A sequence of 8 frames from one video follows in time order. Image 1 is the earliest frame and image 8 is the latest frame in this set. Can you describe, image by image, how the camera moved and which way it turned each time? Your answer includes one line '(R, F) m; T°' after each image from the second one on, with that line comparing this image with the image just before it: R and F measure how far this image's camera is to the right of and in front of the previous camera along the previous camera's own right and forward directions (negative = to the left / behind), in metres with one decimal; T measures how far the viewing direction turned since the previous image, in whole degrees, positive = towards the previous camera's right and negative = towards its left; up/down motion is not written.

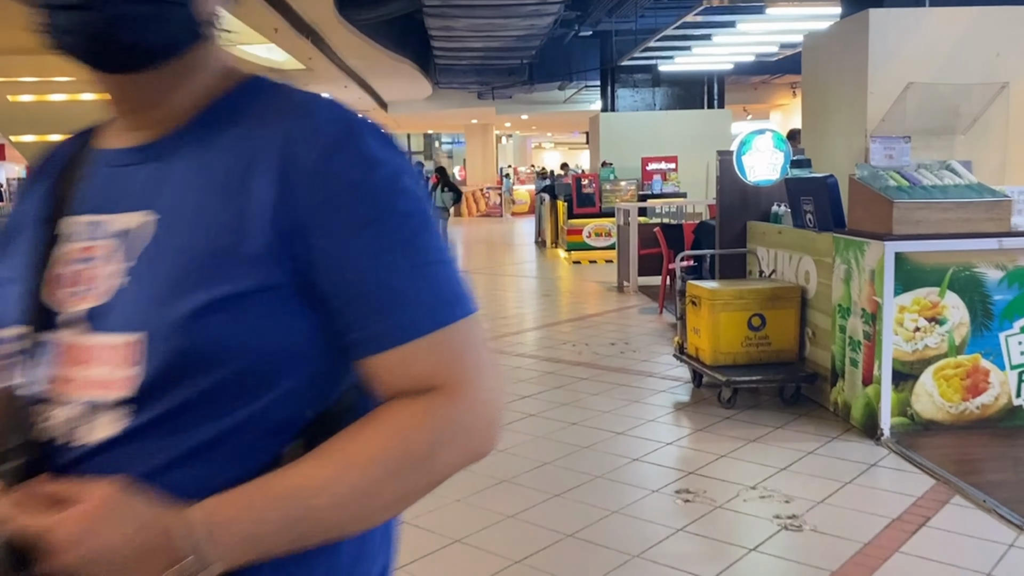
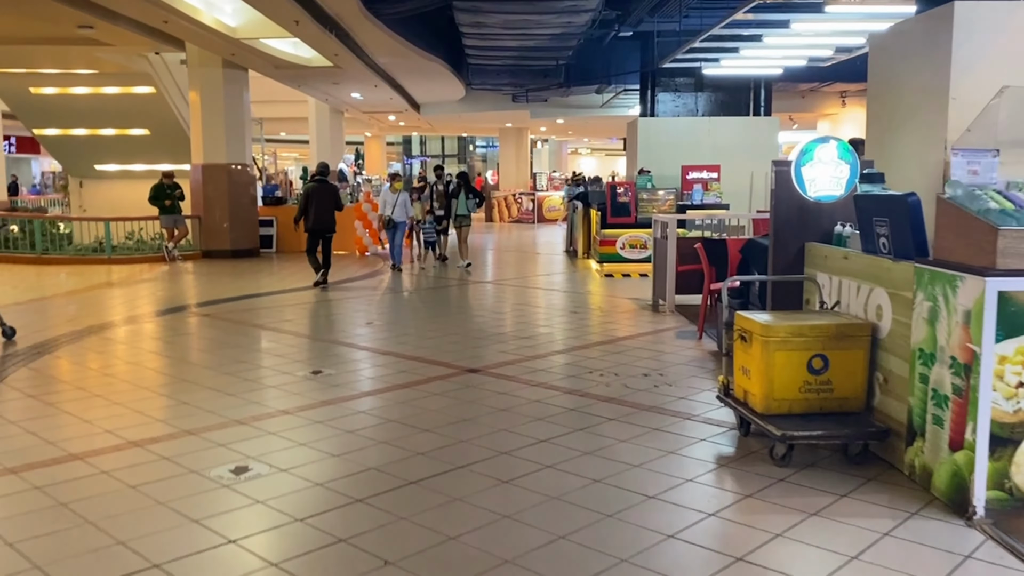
(+0.1, +0.6) m; -2°
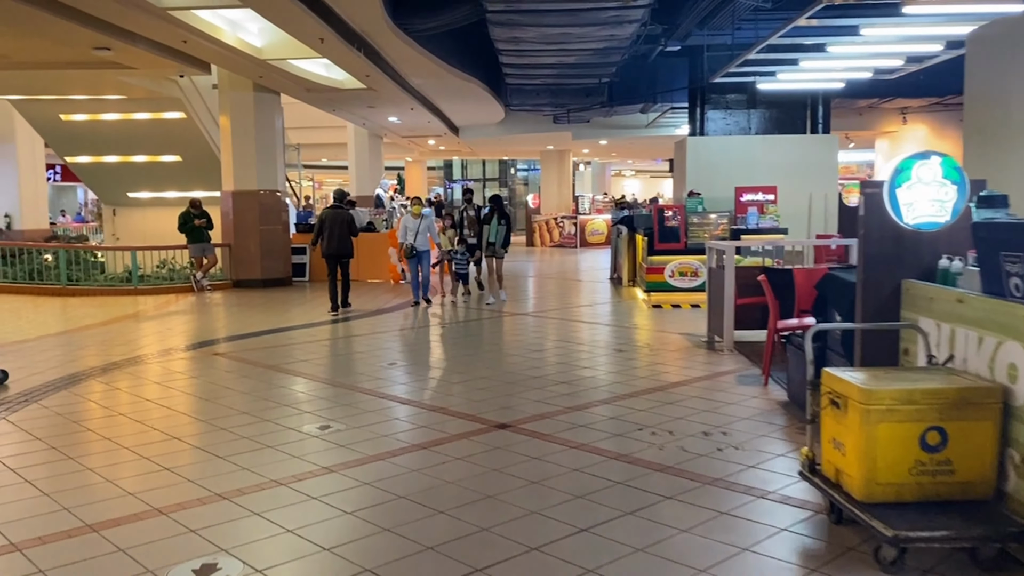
(0.0, +0.7) m; -3°
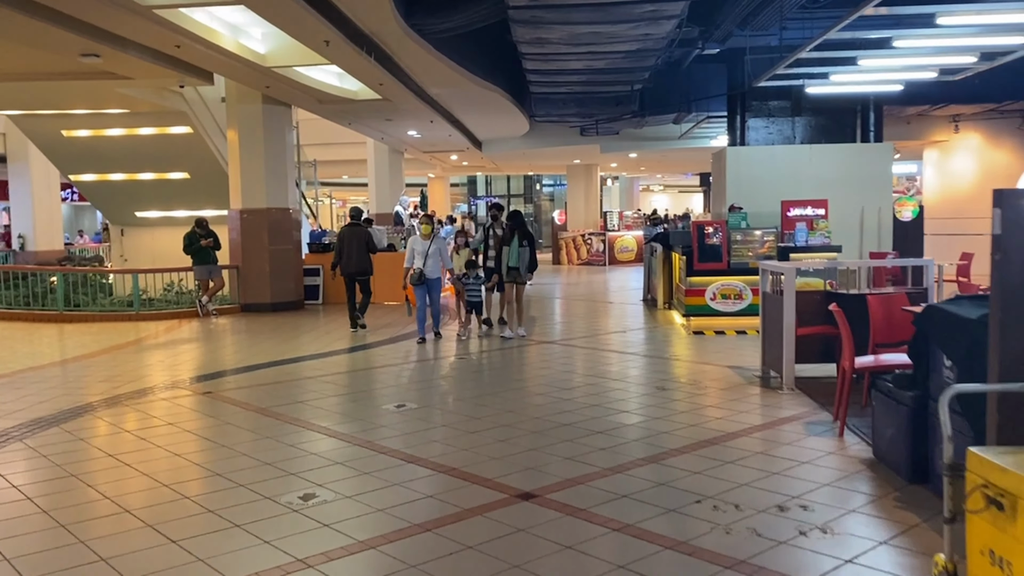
(0.0, +0.9) m; -2°
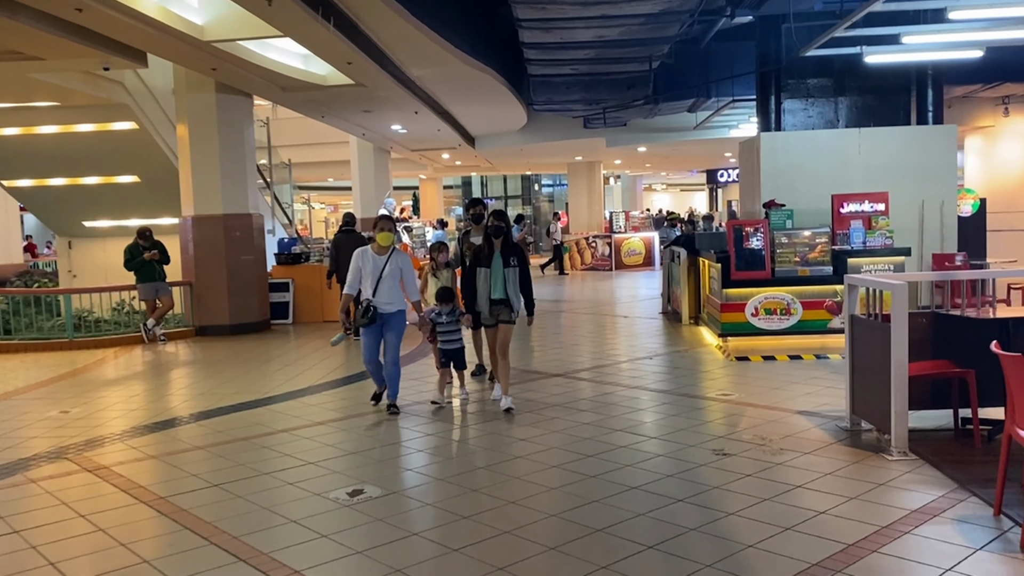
(0.0, +1.7) m; 0°
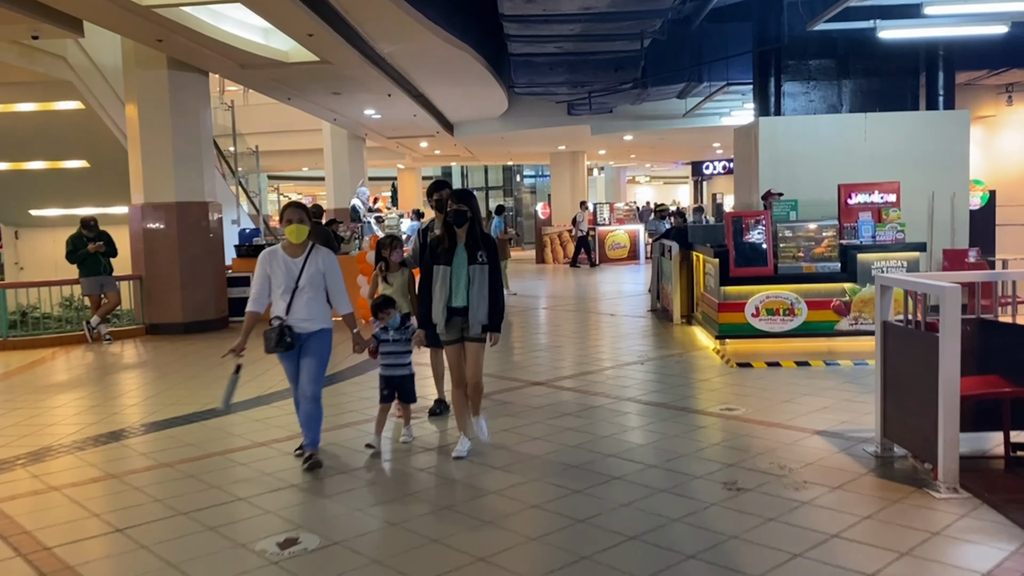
(0.0, +0.8) m; +1°
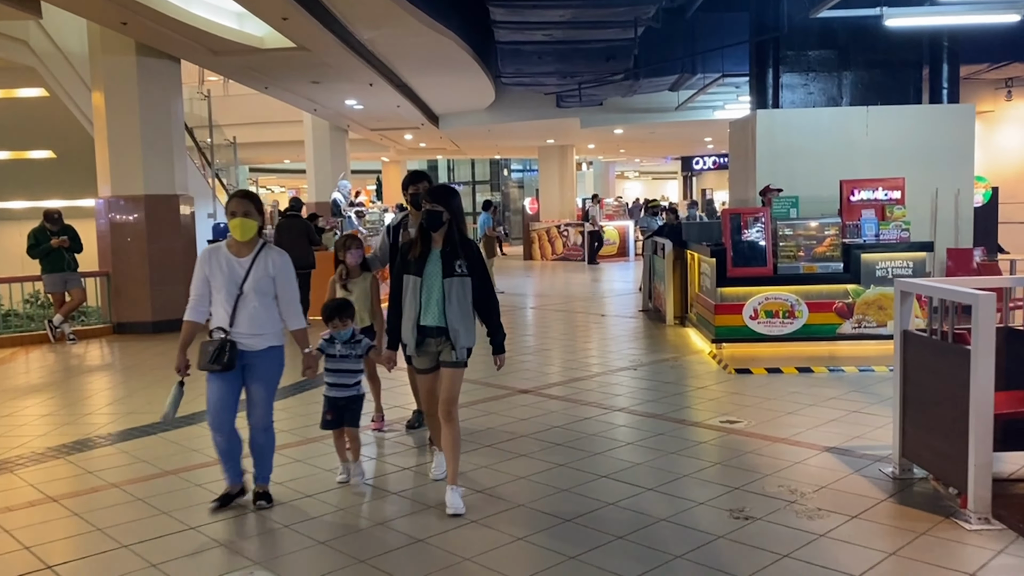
(0.0, +0.4) m; +1°
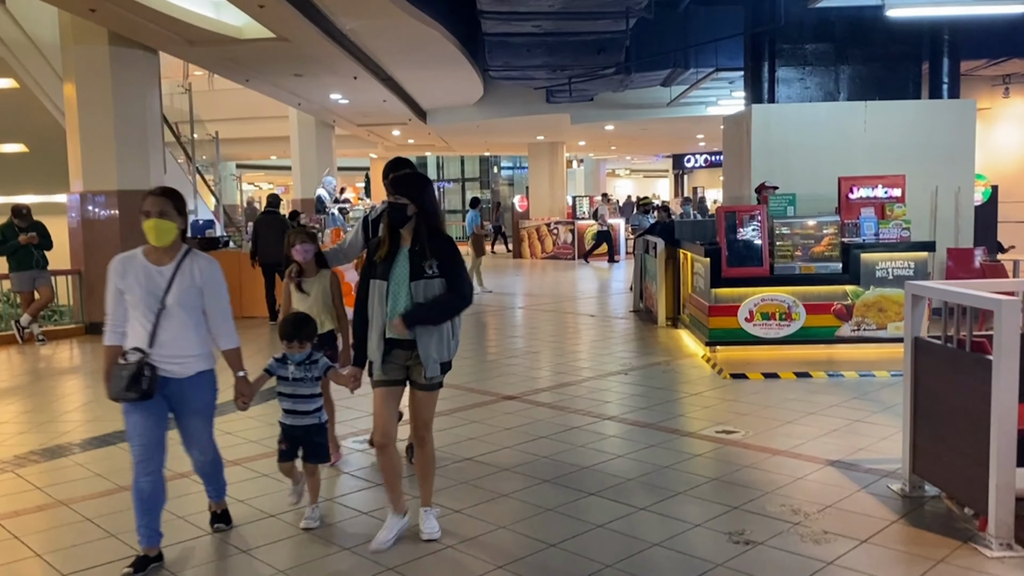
(0.0, +0.3) m; +1°
